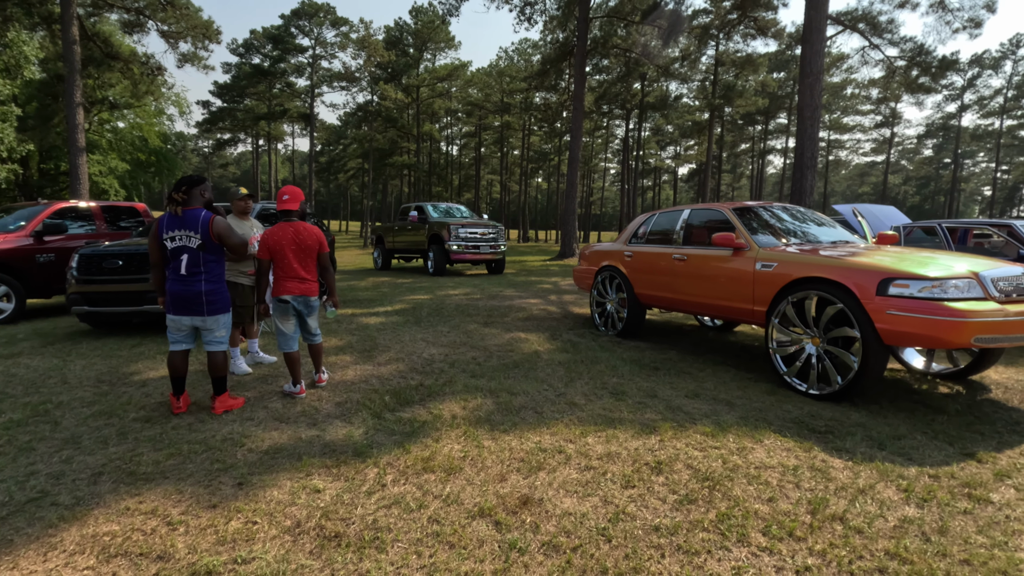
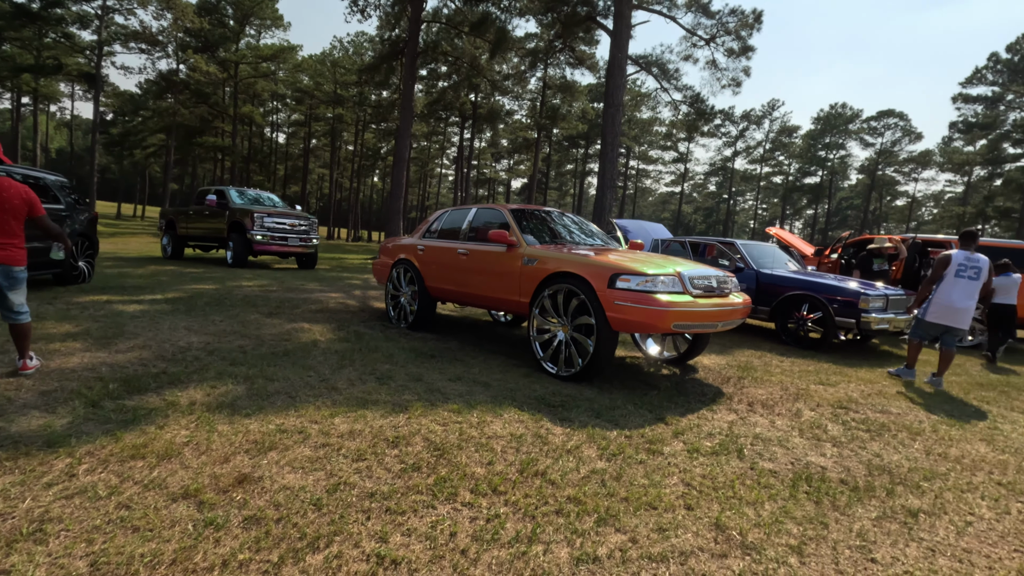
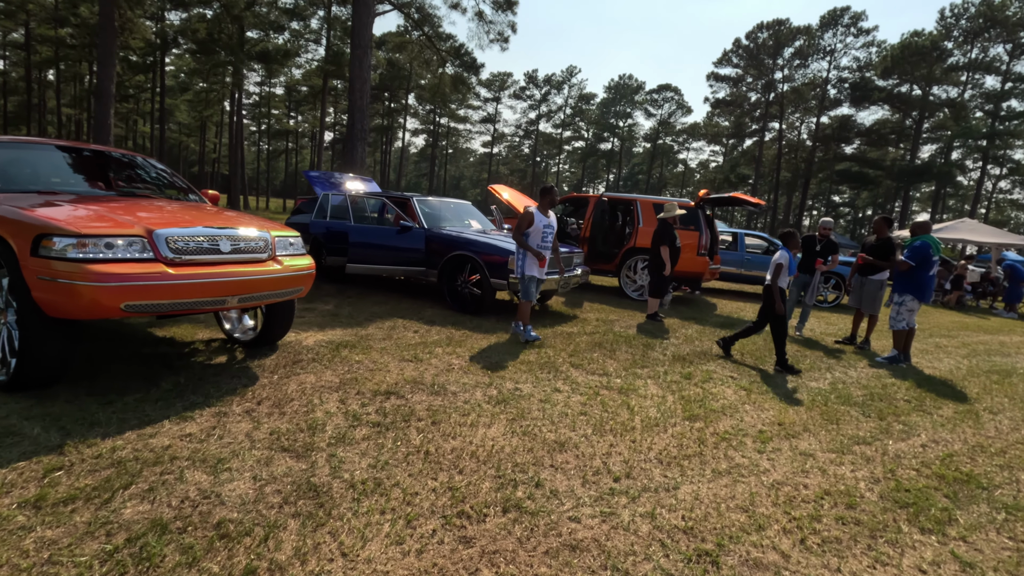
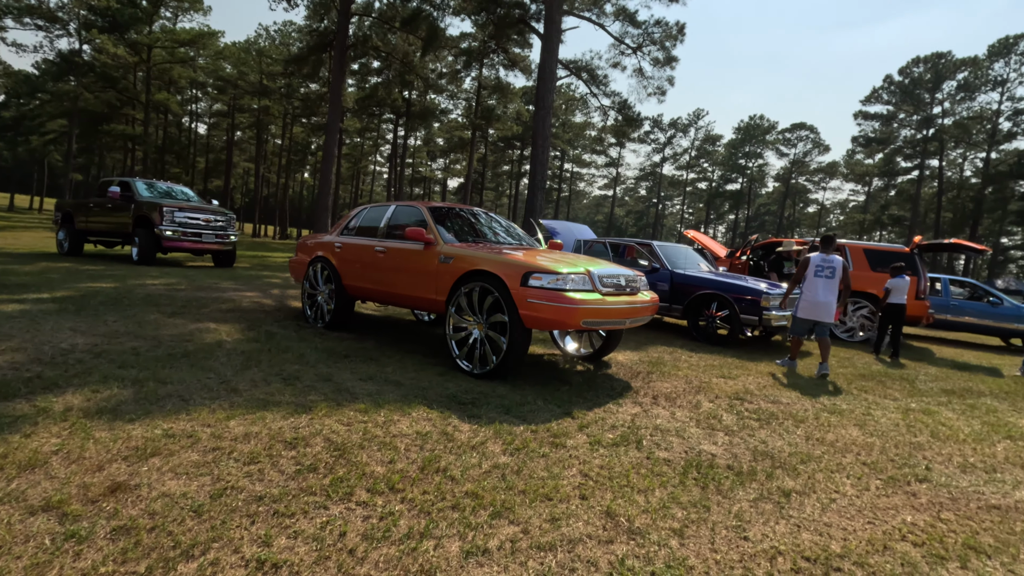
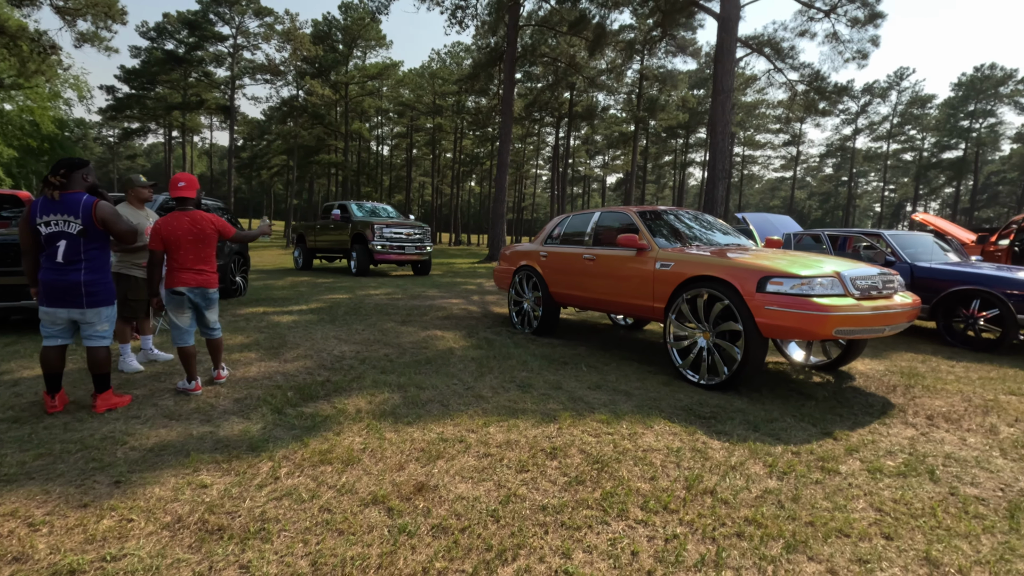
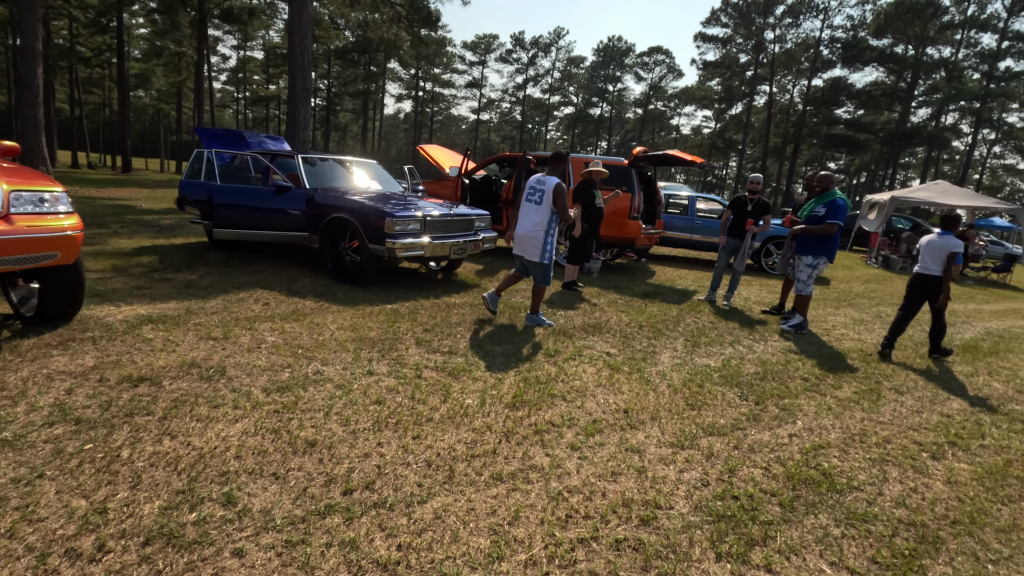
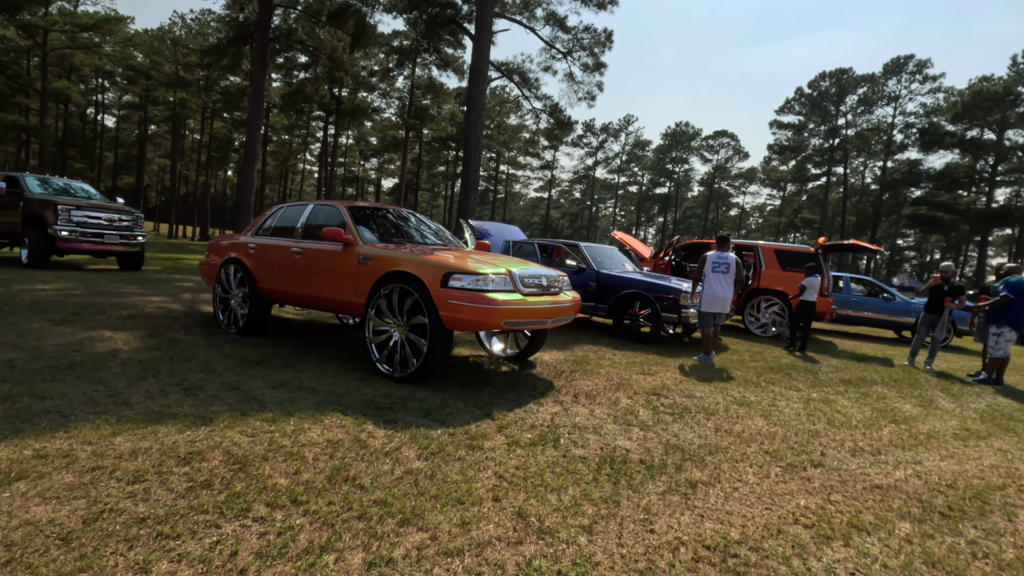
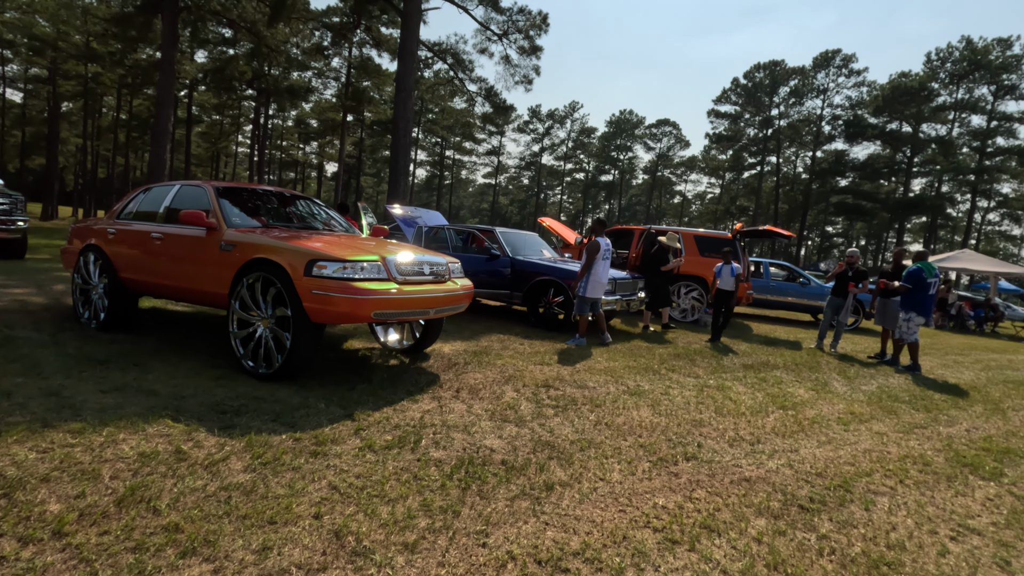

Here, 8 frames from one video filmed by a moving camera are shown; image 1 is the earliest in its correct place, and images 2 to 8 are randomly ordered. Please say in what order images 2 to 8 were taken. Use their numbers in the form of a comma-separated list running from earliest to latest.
5, 2, 4, 7, 8, 3, 6
